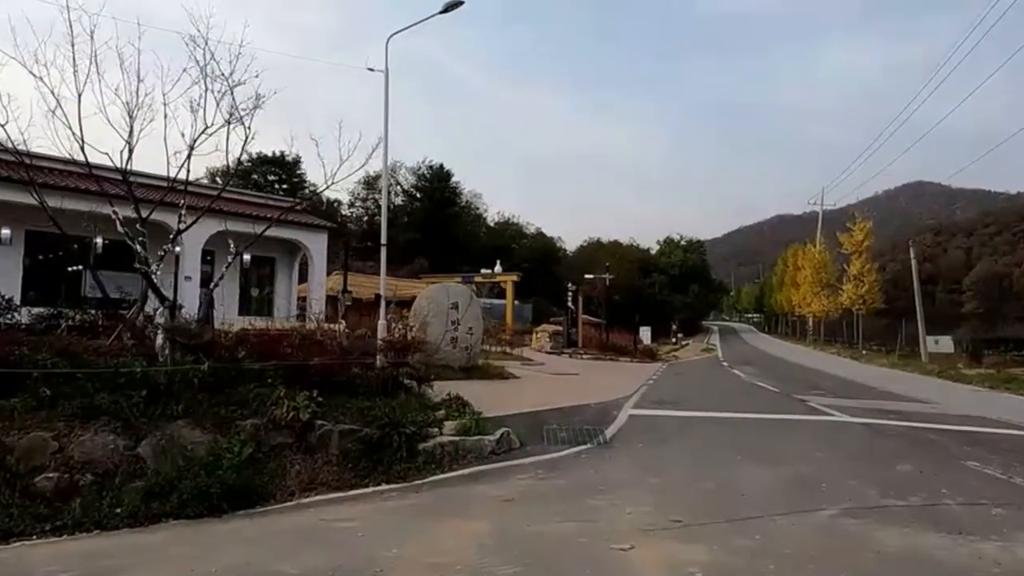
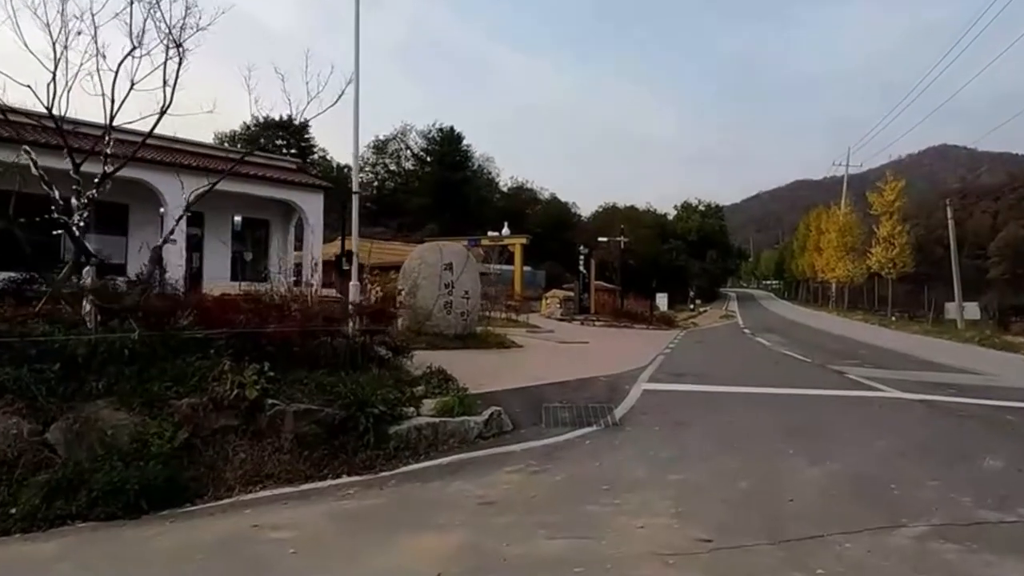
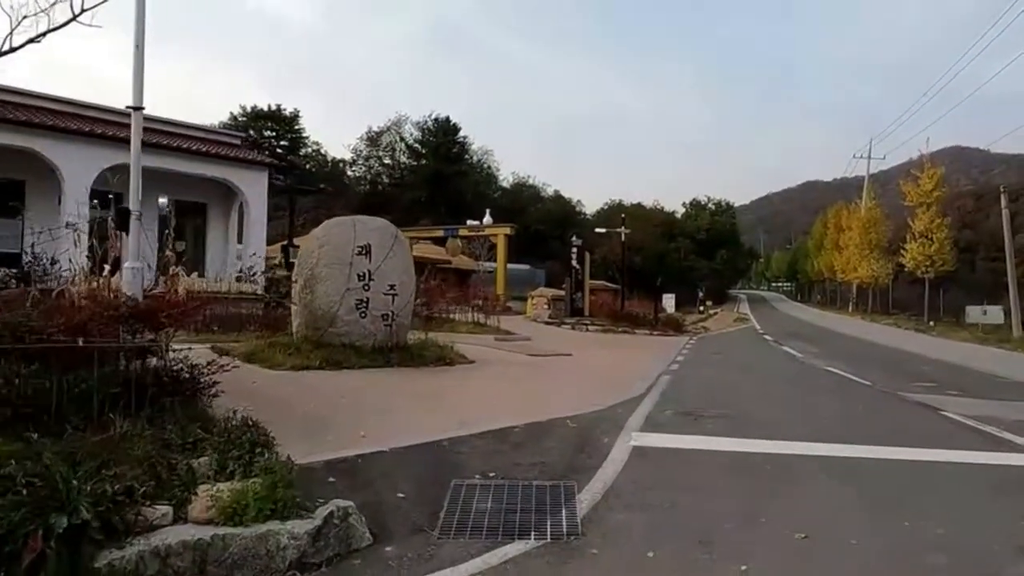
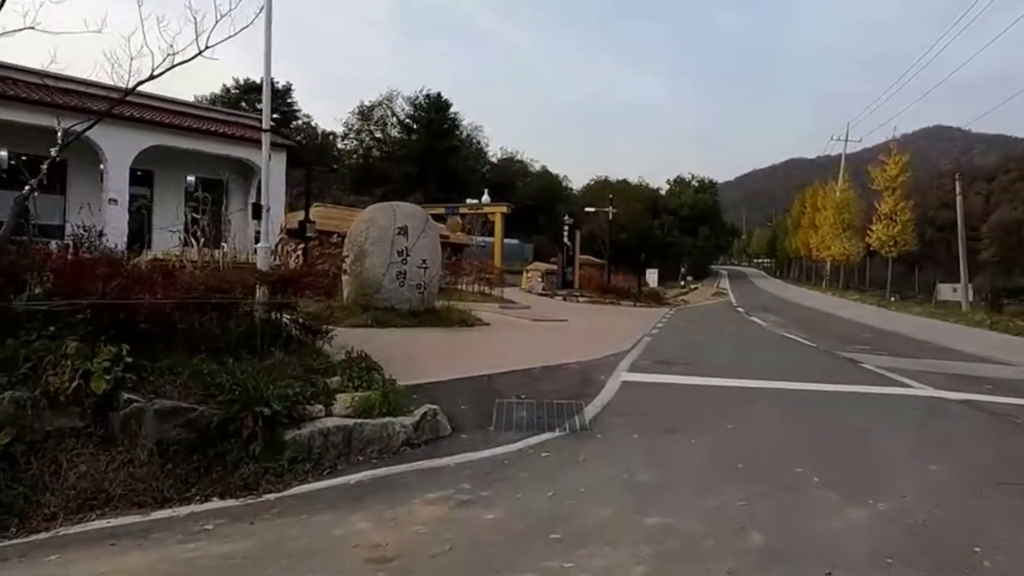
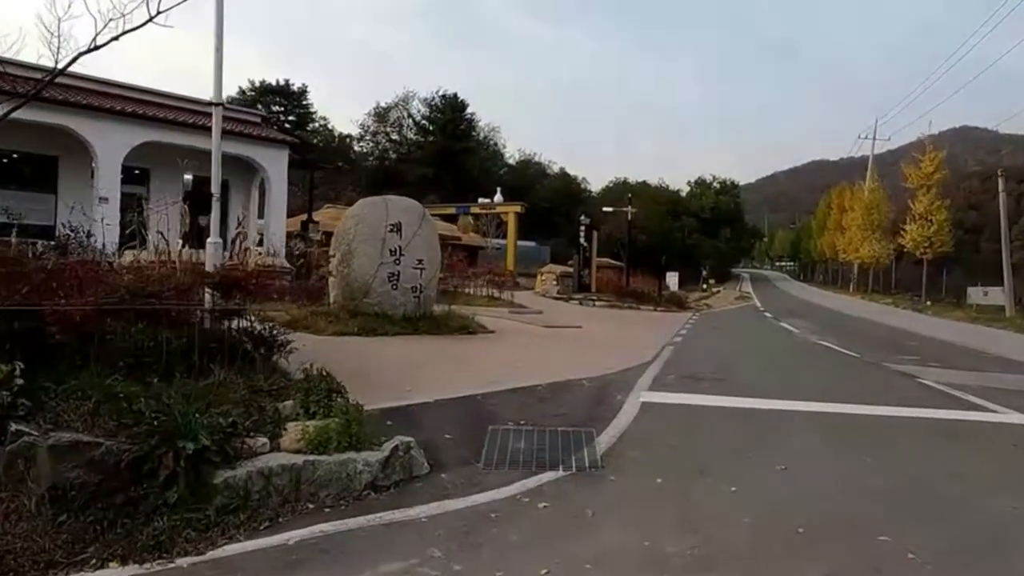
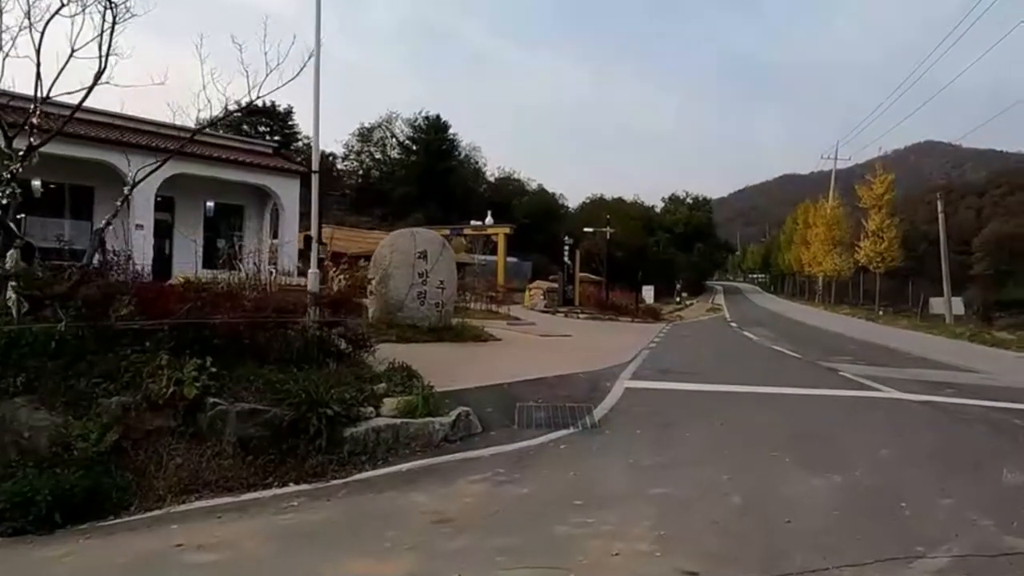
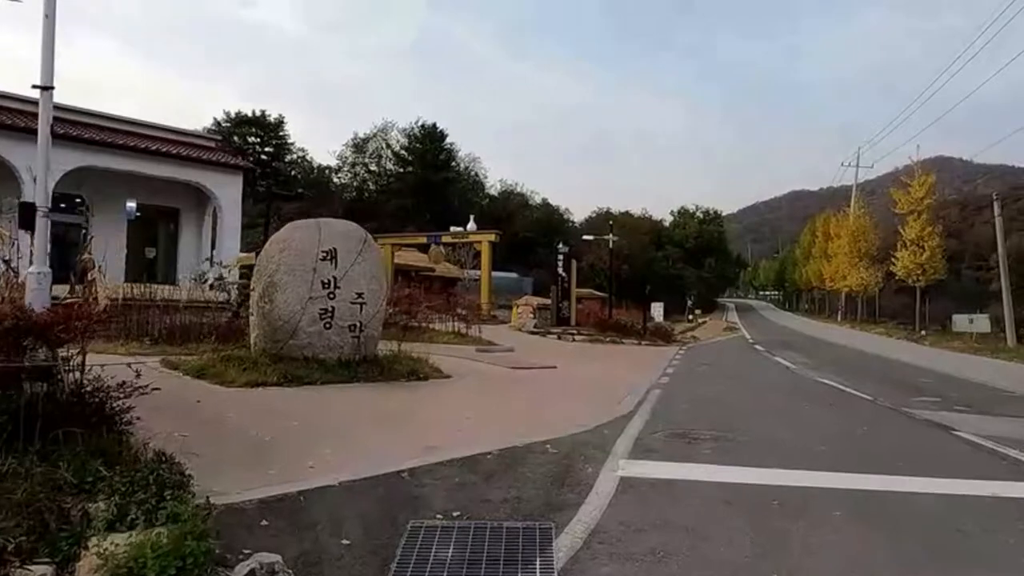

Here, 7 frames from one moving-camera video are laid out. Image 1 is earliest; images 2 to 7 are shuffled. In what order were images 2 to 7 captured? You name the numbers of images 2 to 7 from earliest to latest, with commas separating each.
2, 6, 4, 5, 3, 7
